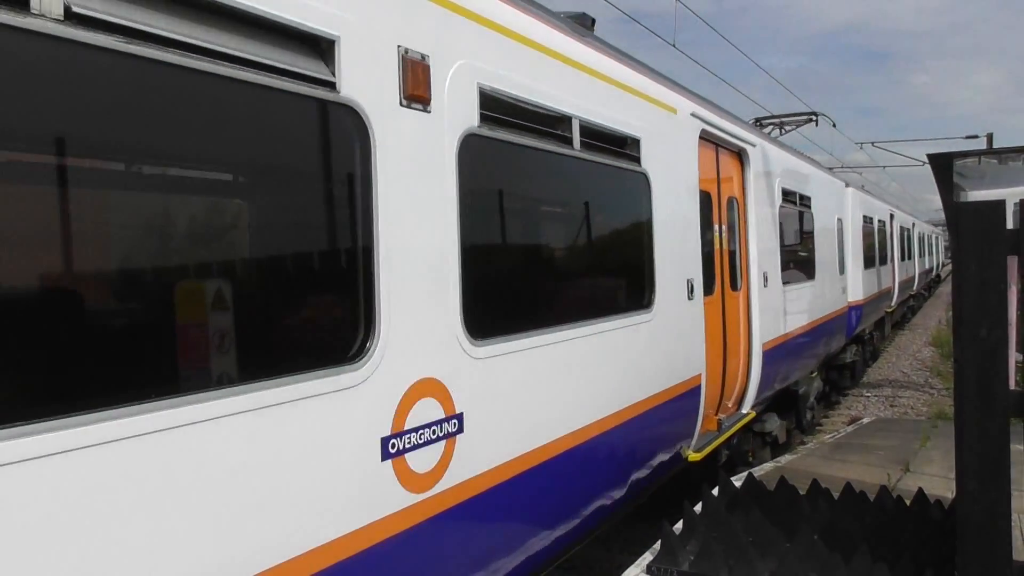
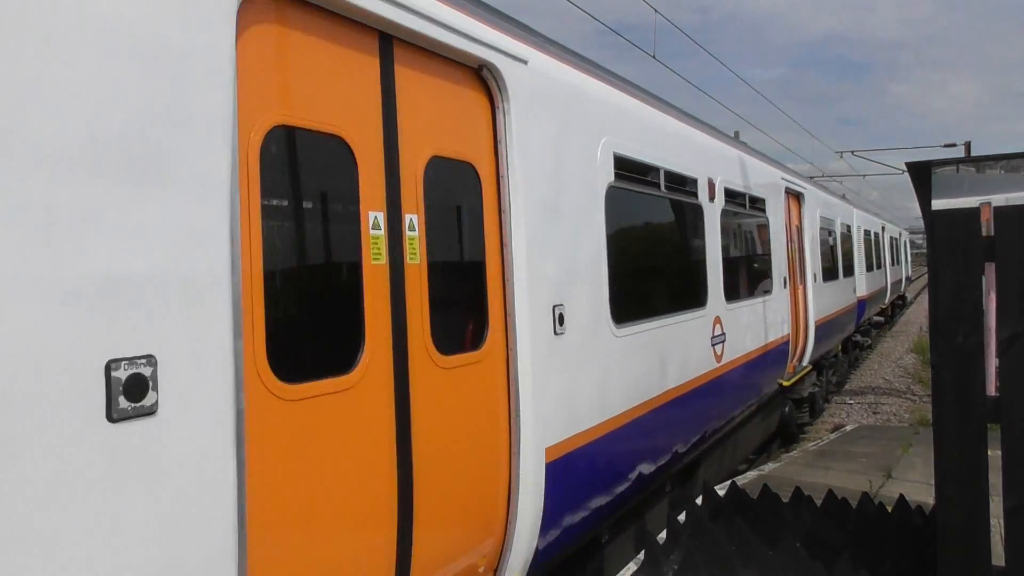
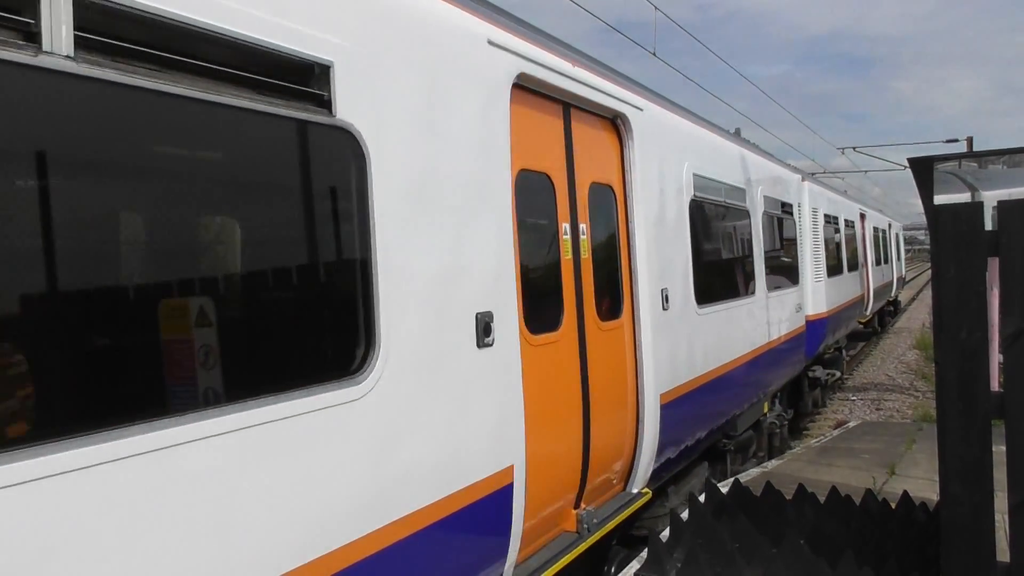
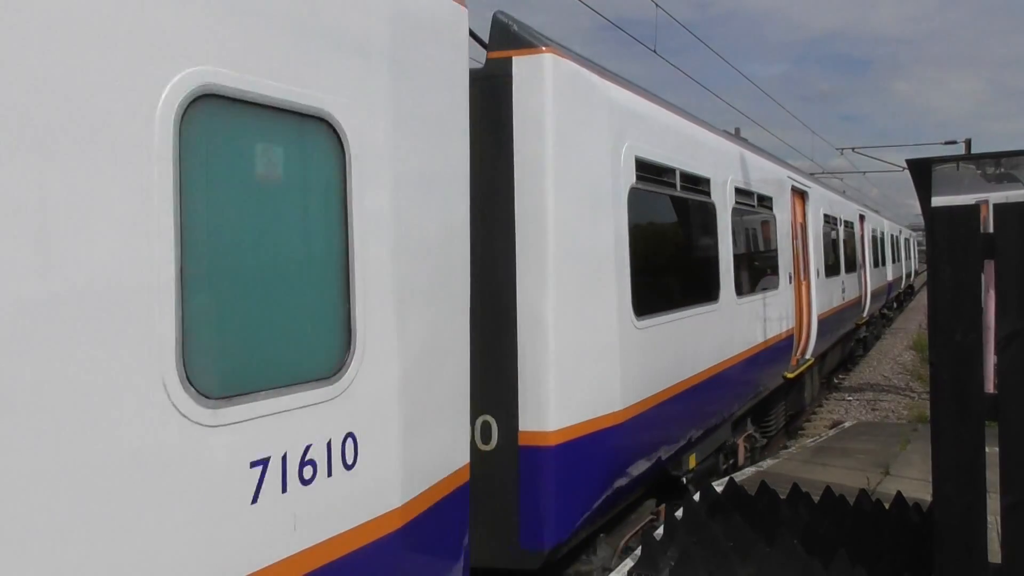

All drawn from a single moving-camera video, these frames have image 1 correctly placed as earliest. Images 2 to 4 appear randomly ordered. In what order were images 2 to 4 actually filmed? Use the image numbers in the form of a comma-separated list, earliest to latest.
4, 2, 3
